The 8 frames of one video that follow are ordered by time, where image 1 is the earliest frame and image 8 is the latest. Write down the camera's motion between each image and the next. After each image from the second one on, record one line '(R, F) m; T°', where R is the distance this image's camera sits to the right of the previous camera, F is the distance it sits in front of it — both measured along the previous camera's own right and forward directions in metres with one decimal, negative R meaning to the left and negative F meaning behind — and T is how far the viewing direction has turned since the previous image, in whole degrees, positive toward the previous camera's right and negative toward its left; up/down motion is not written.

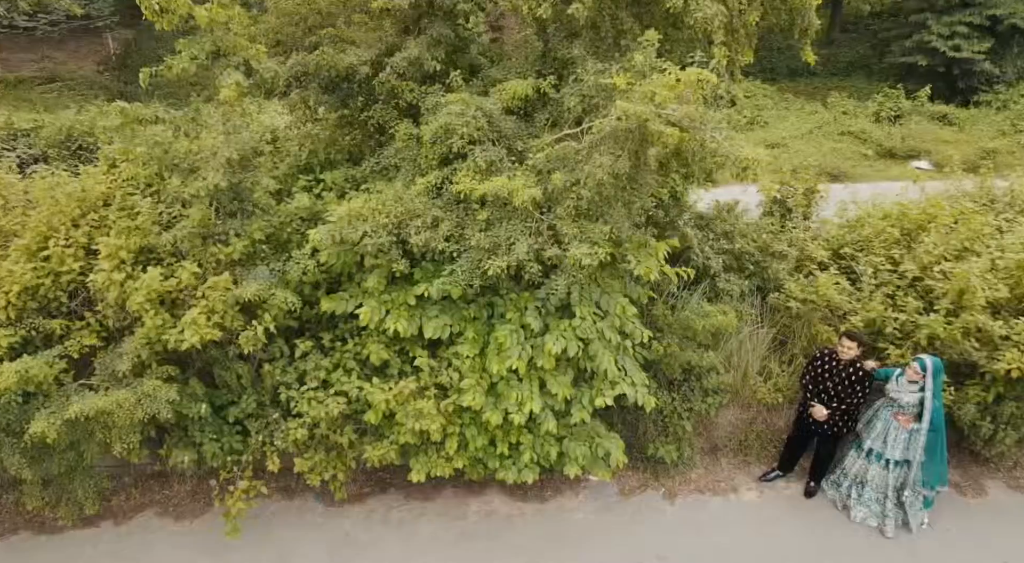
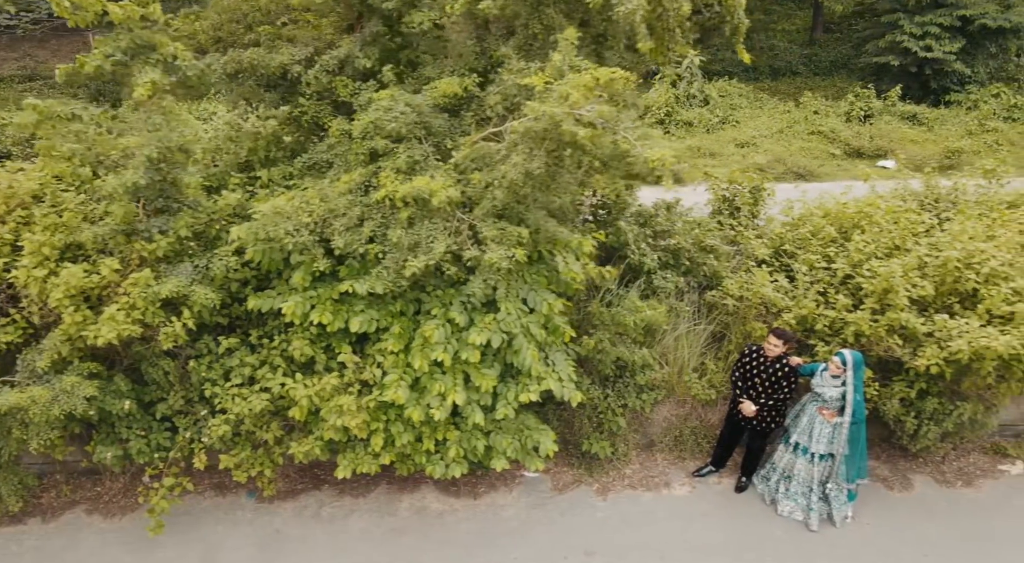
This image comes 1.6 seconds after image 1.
(+0.4, 0.0) m; +1°
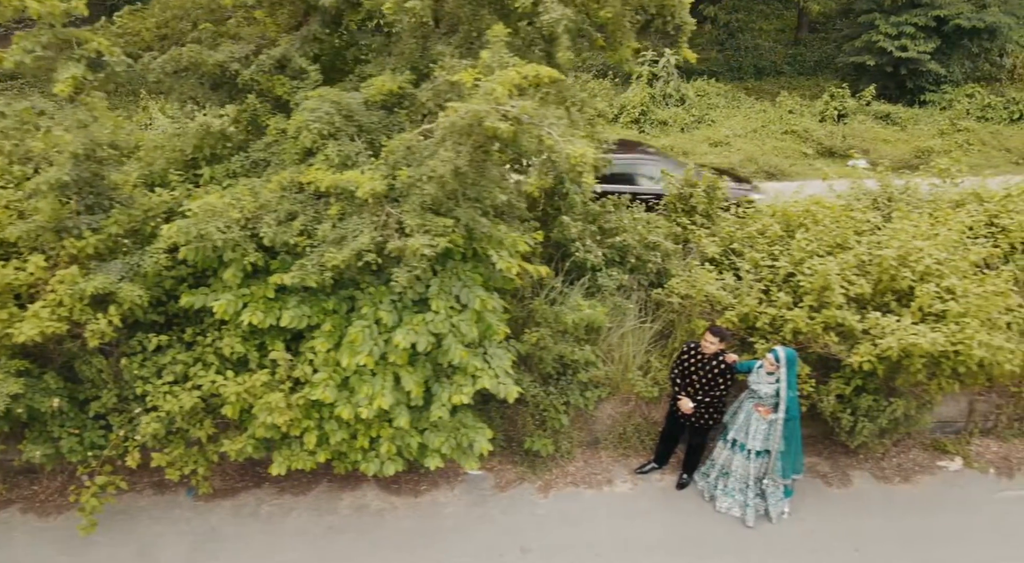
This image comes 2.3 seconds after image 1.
(+0.4, 0.0) m; +1°
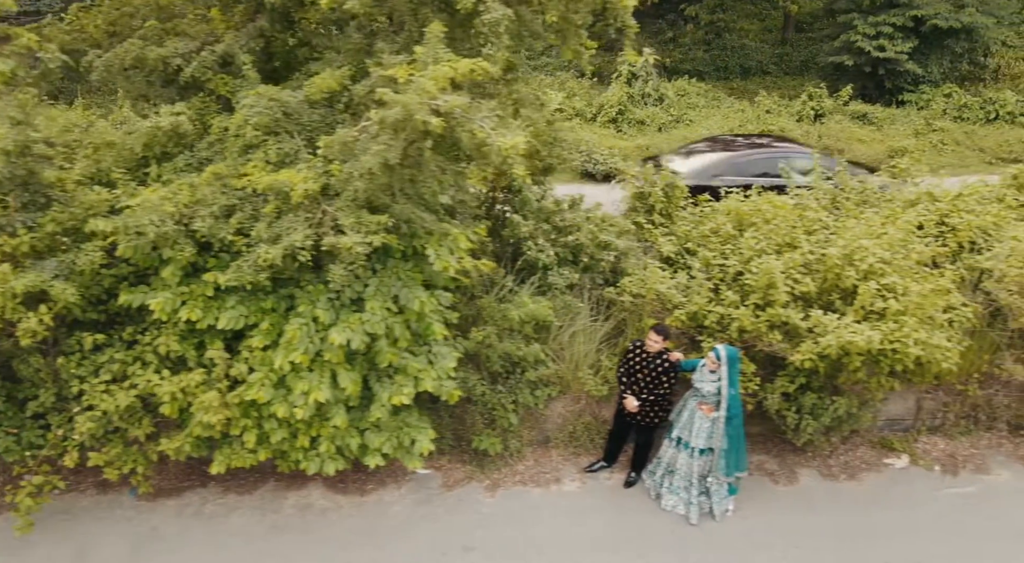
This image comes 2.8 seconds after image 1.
(+0.3, 0.0) m; 0°
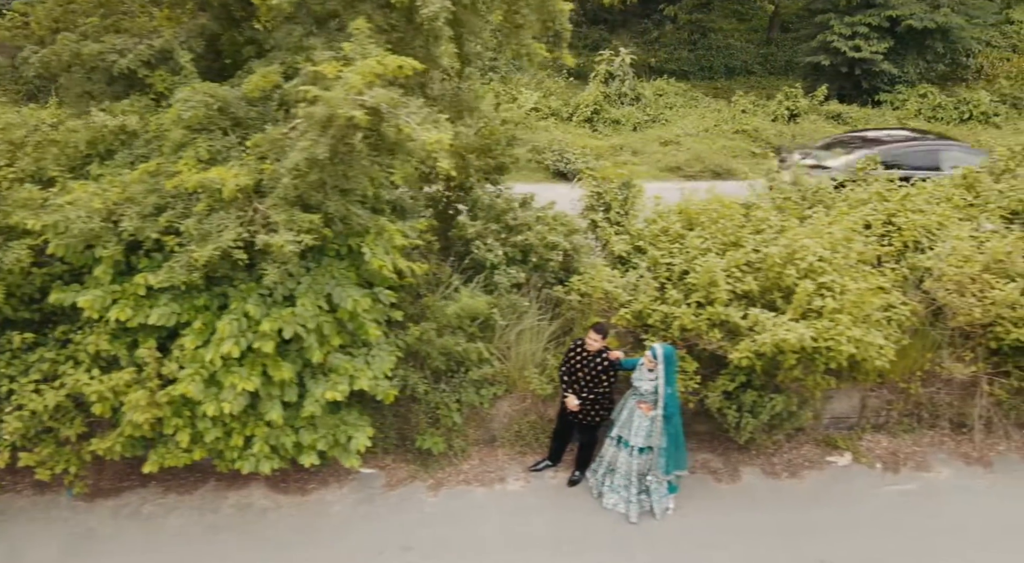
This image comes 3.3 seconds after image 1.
(+0.3, 0.0) m; +1°
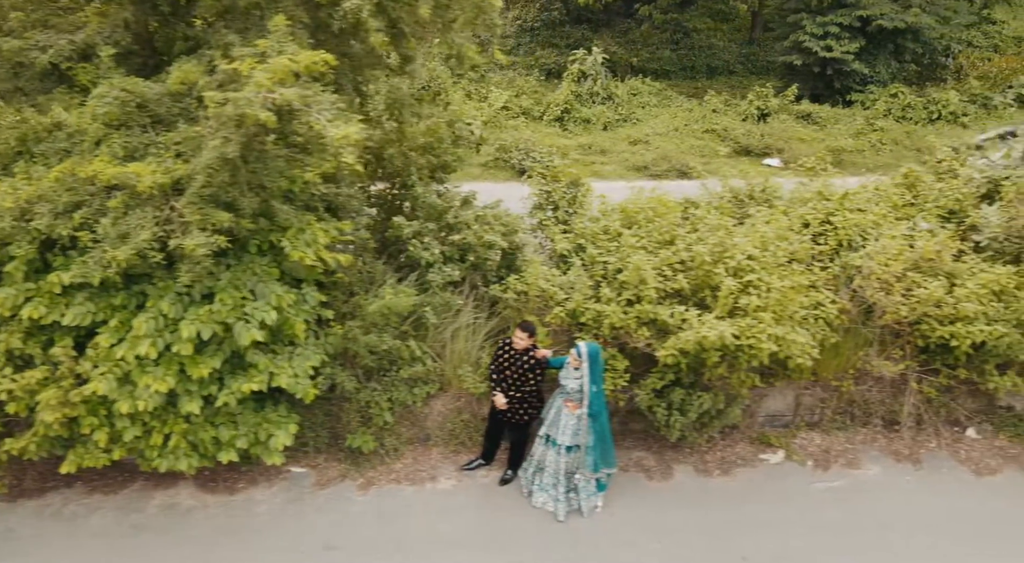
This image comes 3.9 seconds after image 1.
(+0.4, 0.0) m; +1°
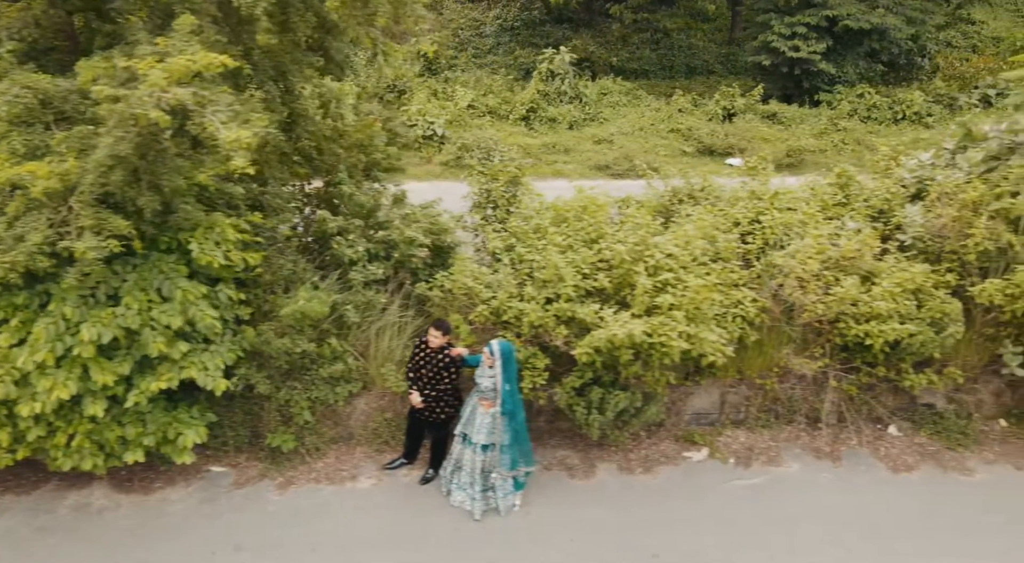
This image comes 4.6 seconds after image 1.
(+0.5, 0.0) m; +1°
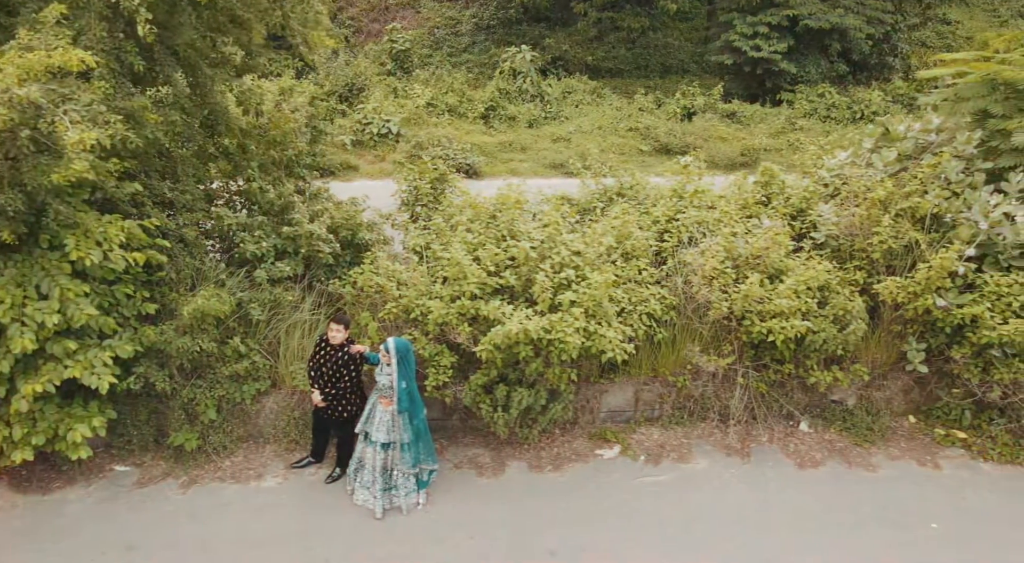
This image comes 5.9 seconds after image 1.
(+0.5, 0.0) m; +1°
